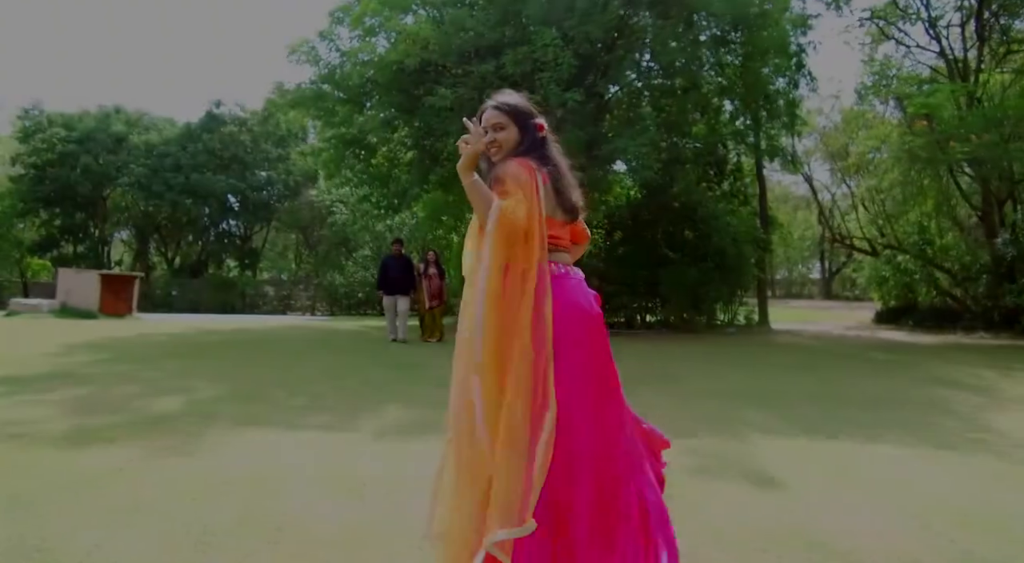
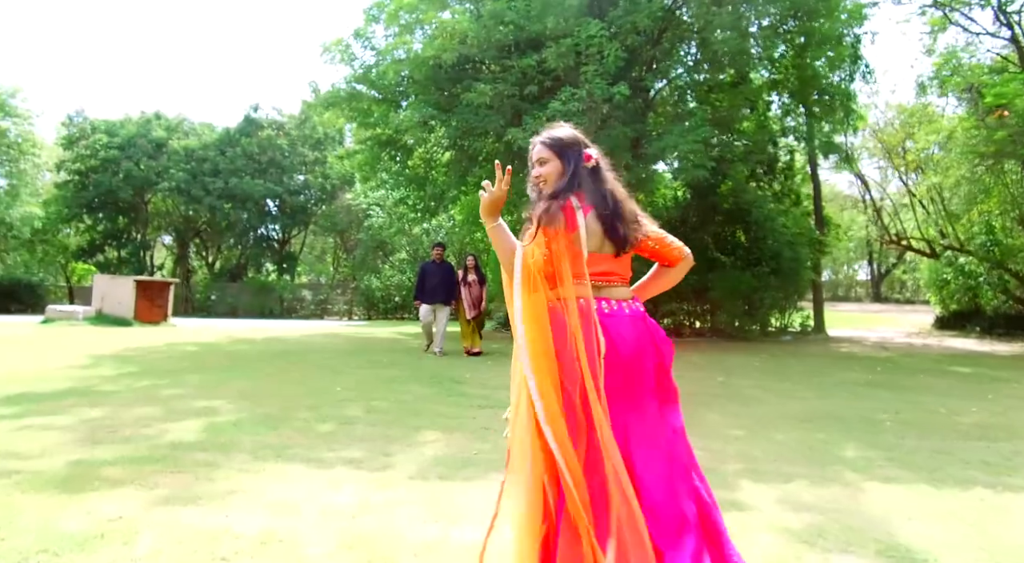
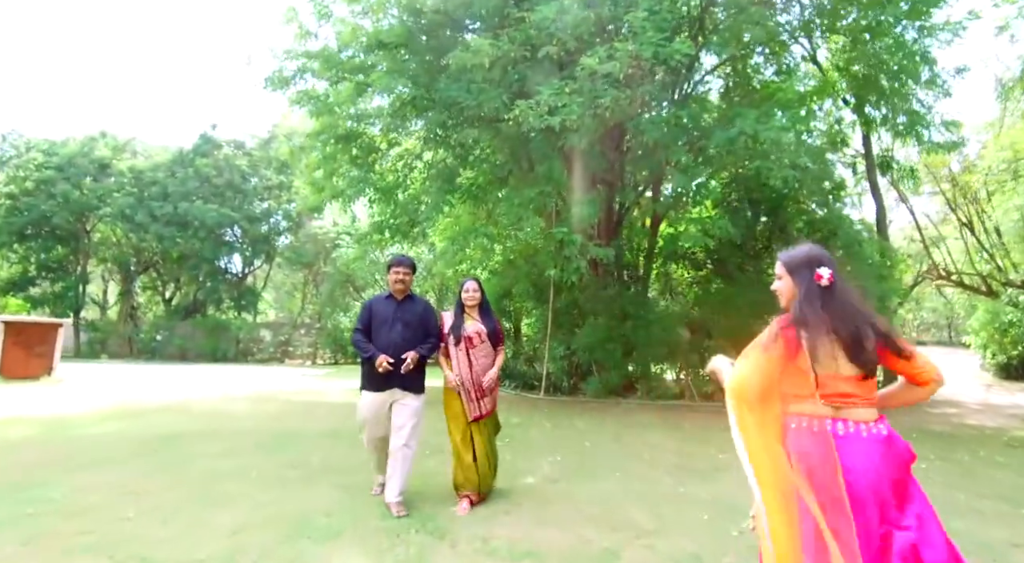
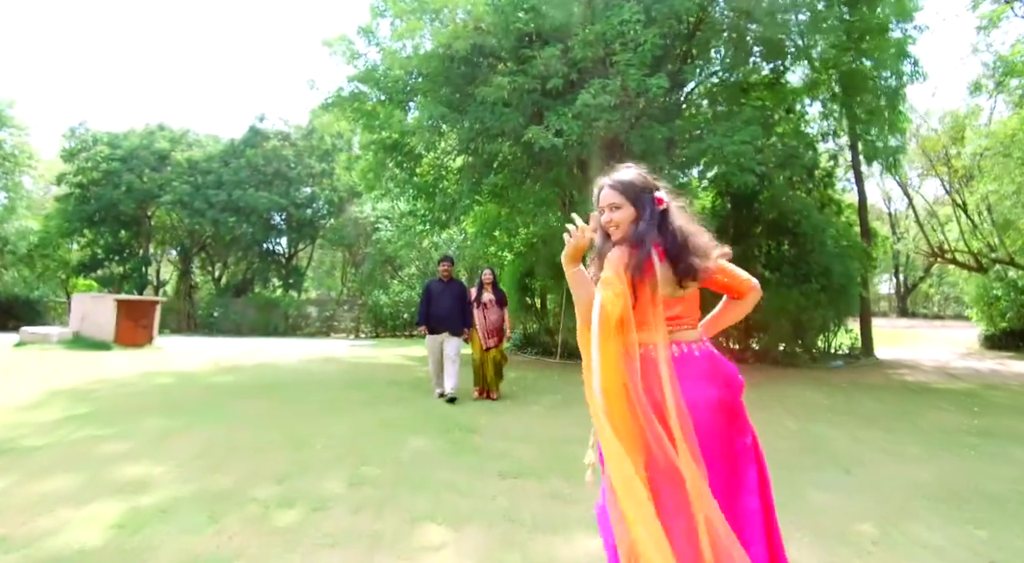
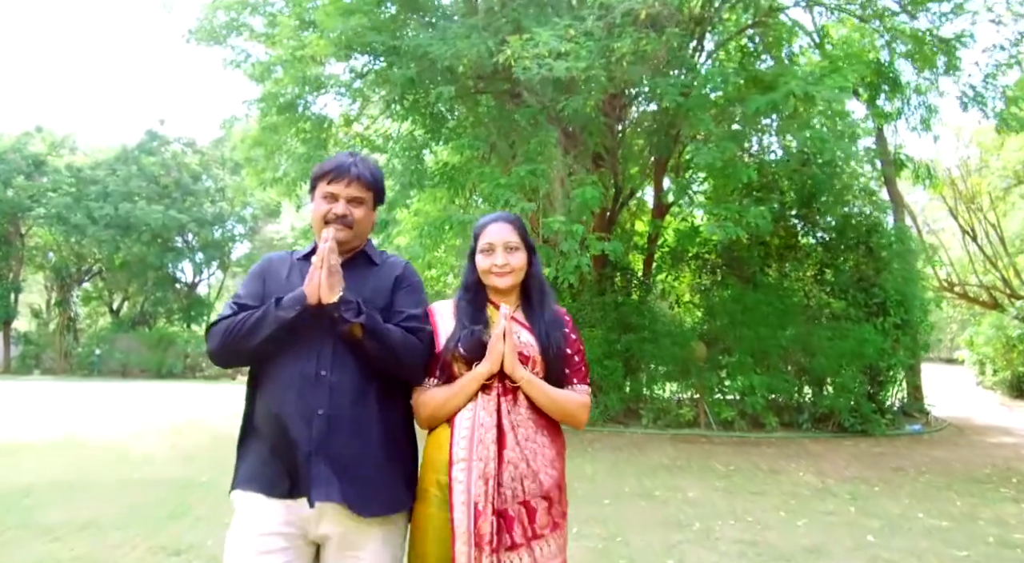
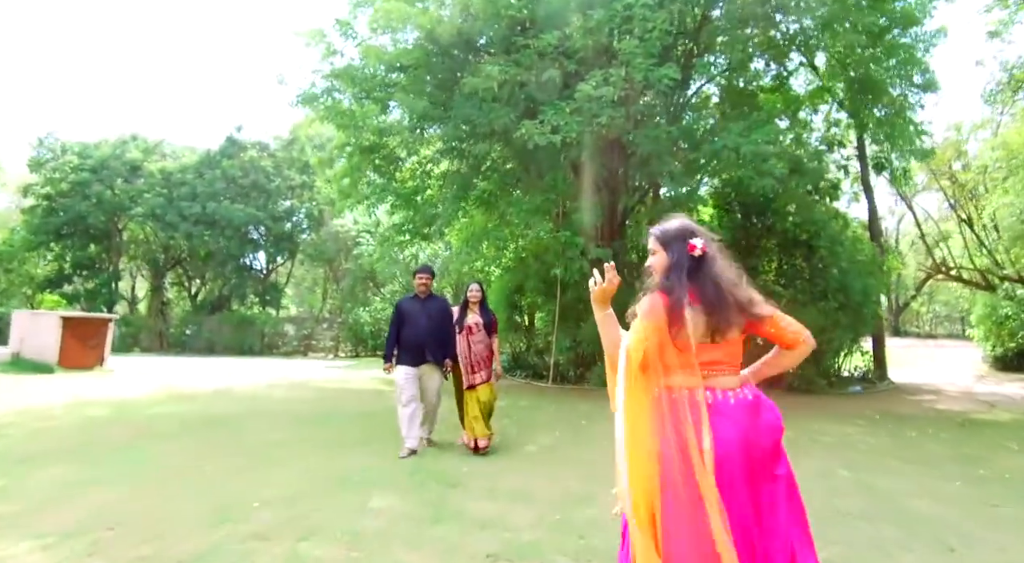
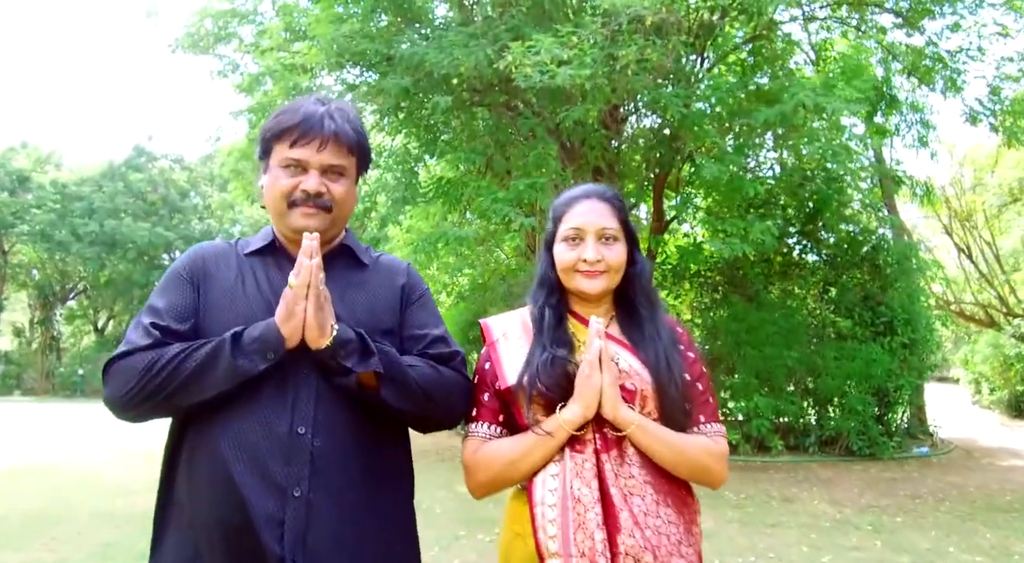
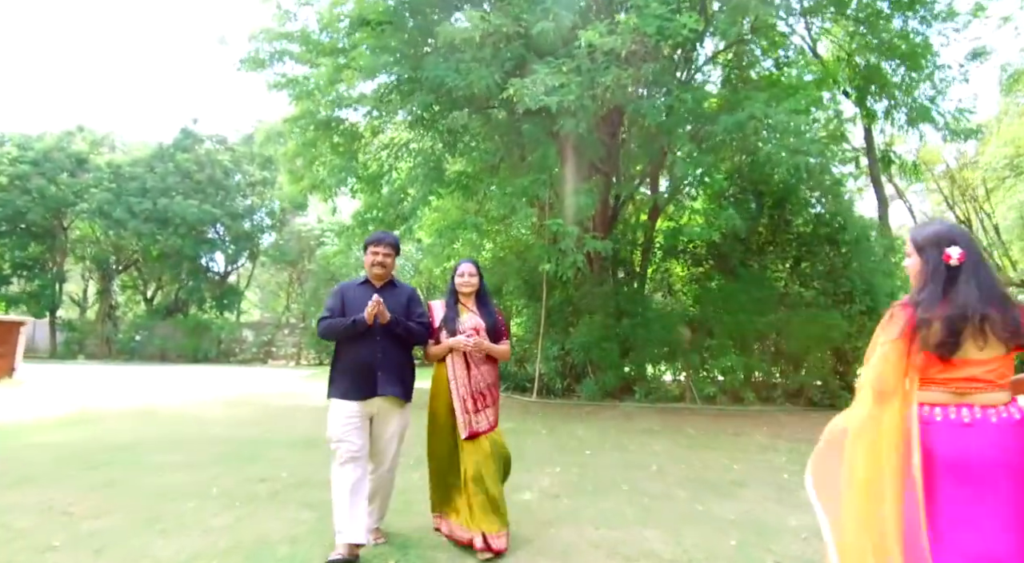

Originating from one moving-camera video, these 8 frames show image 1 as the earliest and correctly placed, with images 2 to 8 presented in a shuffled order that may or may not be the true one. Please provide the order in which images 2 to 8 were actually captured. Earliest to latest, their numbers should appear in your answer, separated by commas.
2, 4, 6, 3, 8, 5, 7
